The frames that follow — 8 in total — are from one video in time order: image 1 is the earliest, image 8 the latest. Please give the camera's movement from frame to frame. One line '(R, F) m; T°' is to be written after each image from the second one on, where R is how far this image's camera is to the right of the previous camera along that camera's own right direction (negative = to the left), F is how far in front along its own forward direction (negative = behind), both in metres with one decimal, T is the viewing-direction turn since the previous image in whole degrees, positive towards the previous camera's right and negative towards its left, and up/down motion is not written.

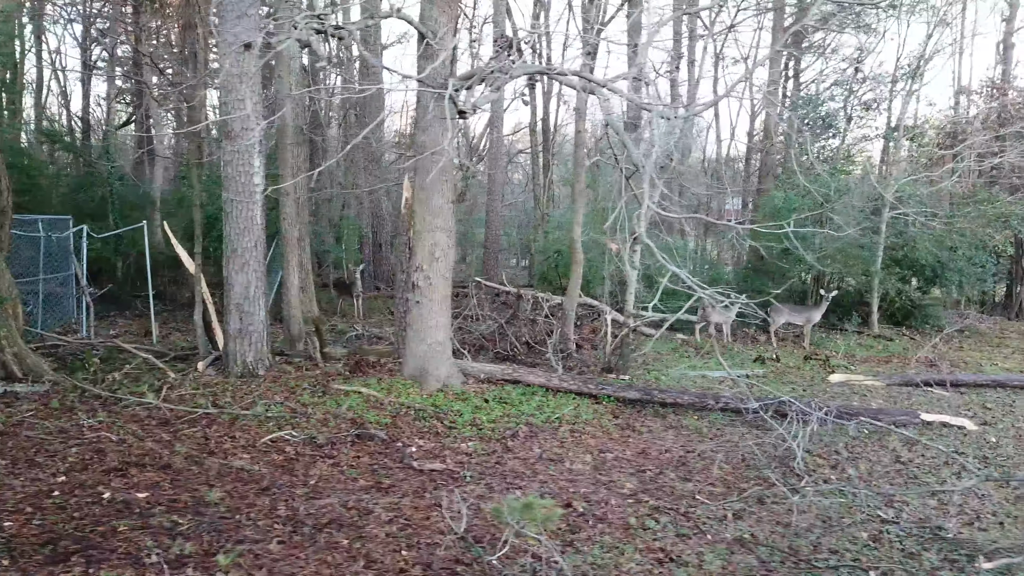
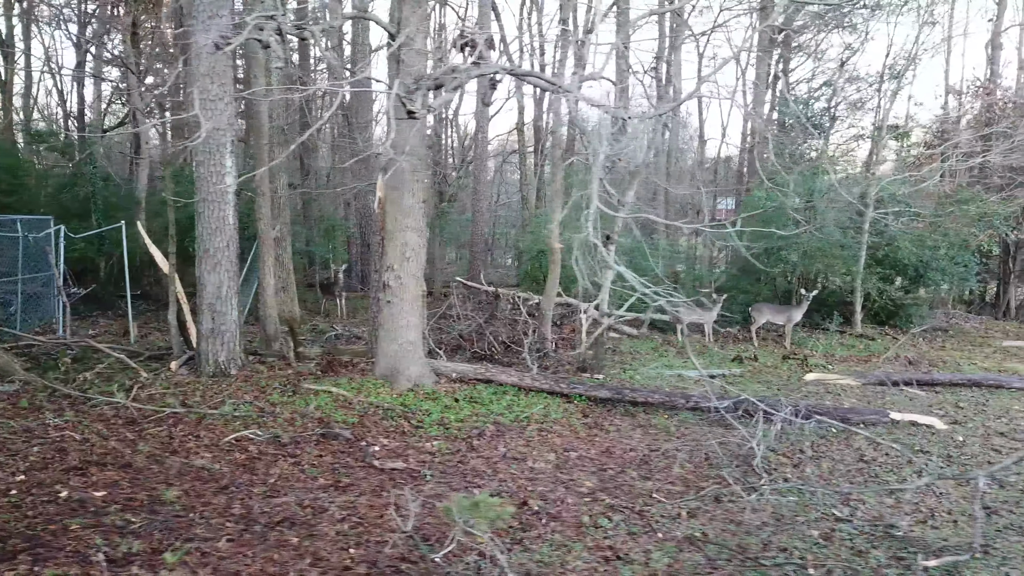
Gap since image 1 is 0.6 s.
(+0.3, 0.0) m; 0°
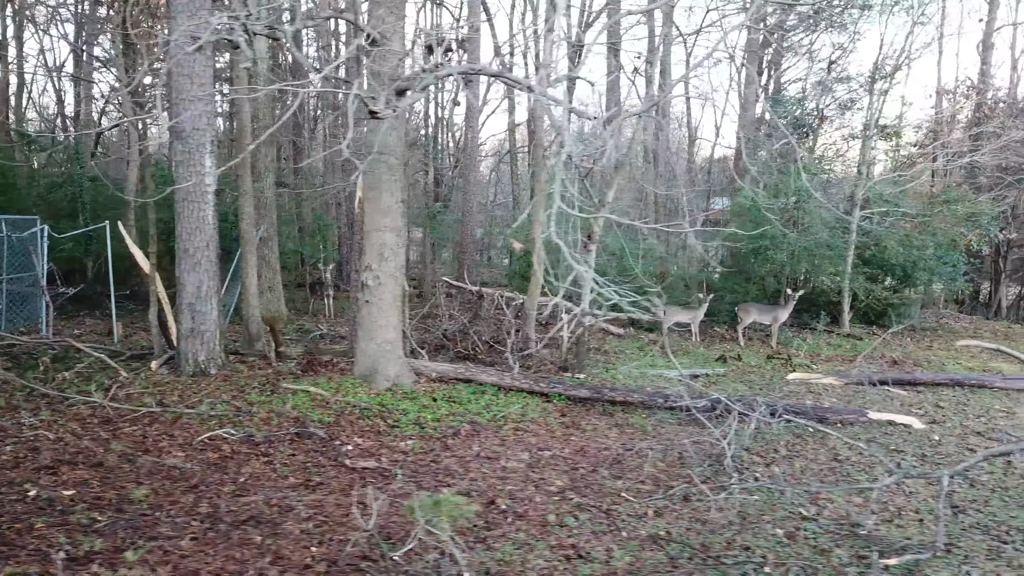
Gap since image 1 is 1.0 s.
(+0.2, 0.0) m; 0°
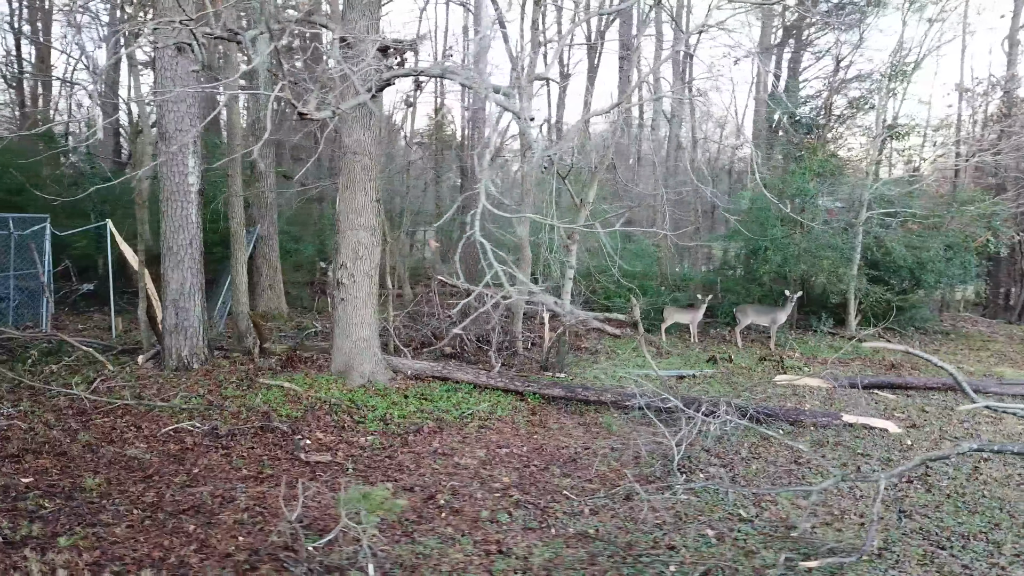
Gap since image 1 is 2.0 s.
(+0.6, 0.0) m; -3°
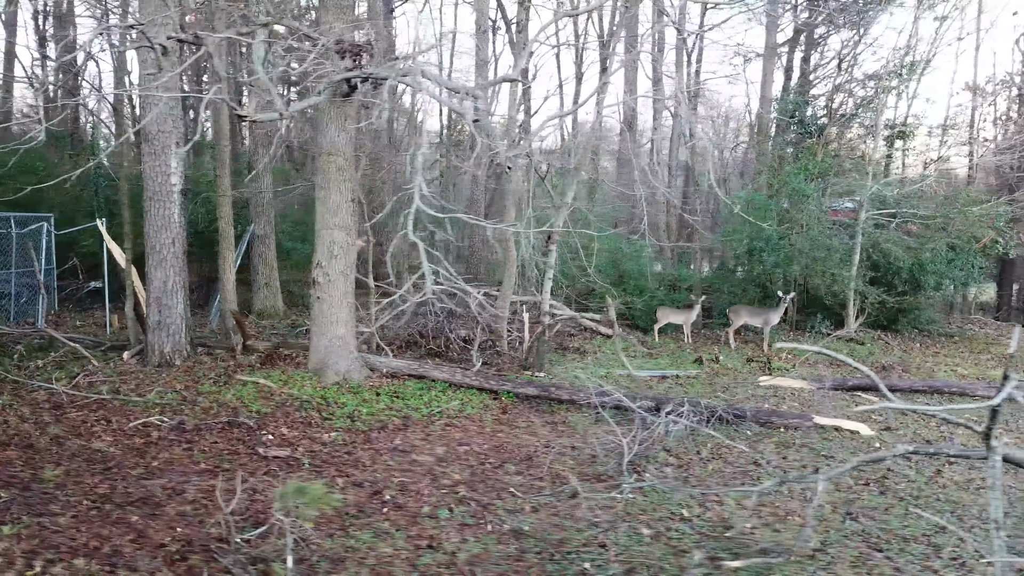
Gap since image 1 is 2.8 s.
(+0.5, 0.0) m; -2°
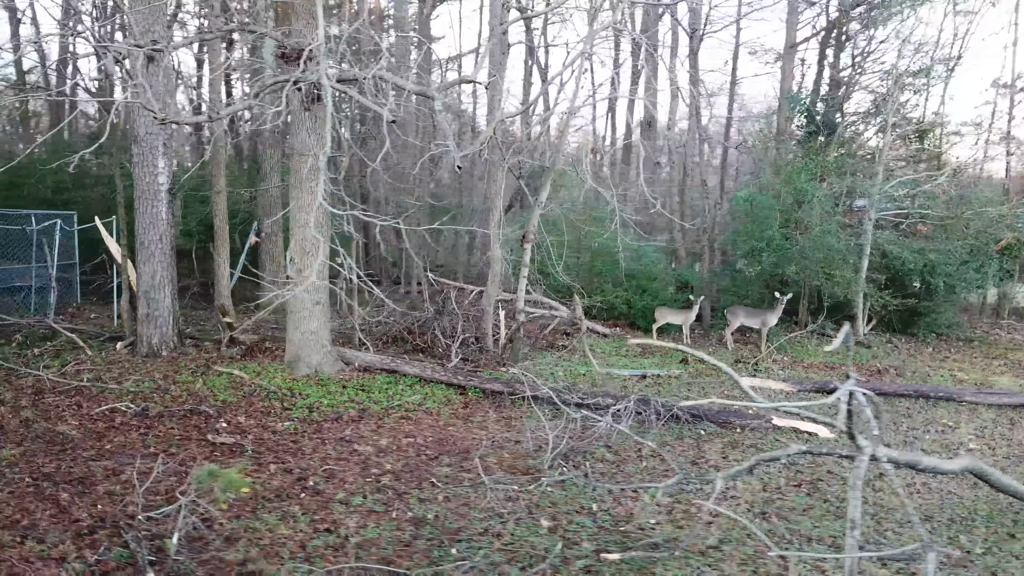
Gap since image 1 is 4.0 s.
(+0.9, -0.1) m; -4°
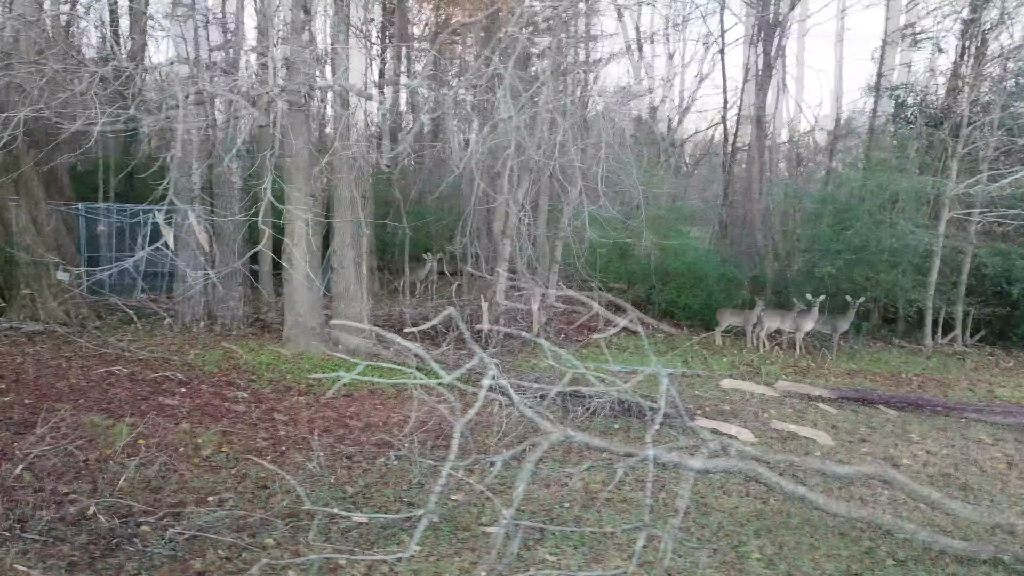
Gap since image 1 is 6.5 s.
(+1.6, -0.2) m; -12°
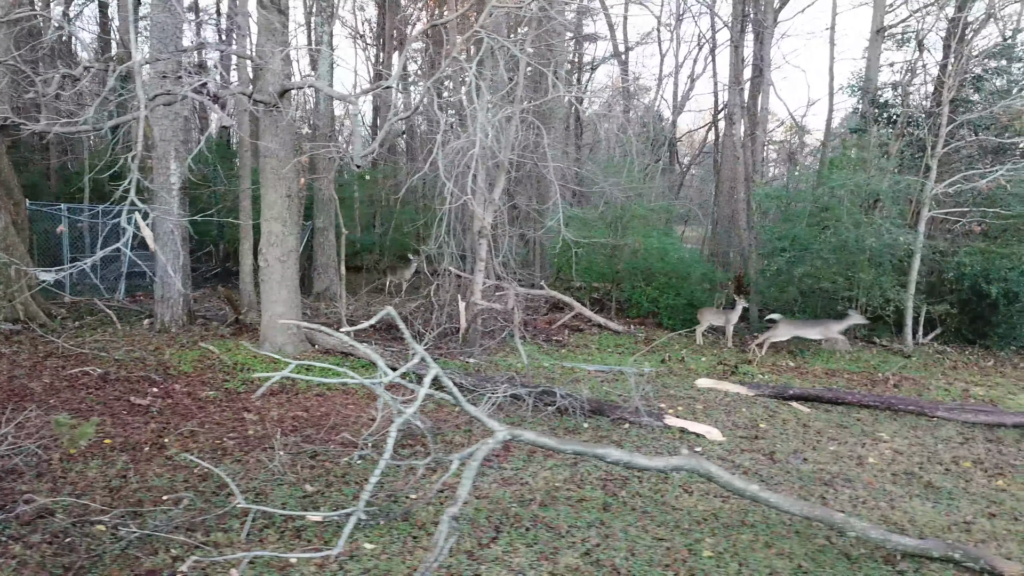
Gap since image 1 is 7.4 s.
(+1.2, -0.1) m; -2°
